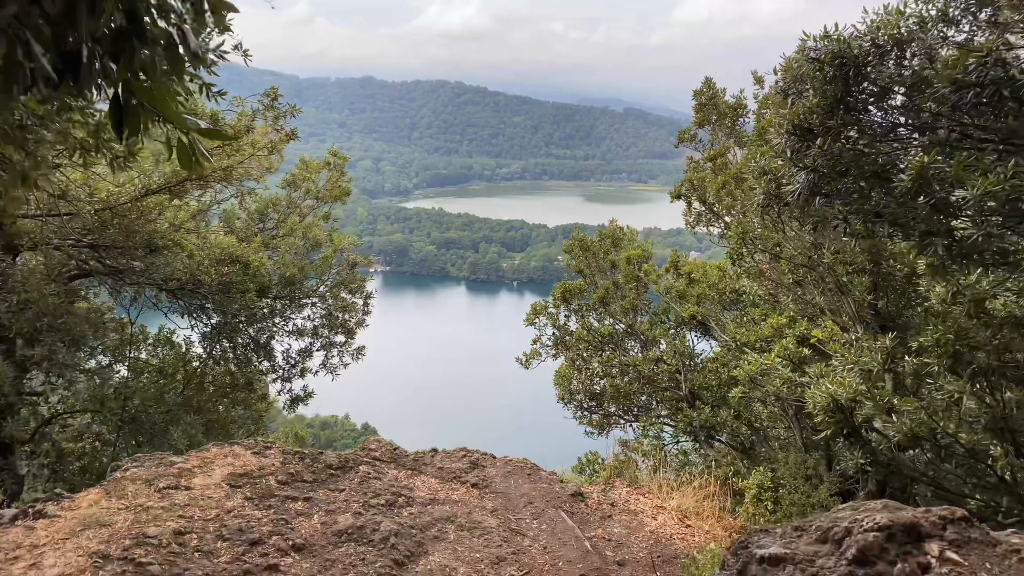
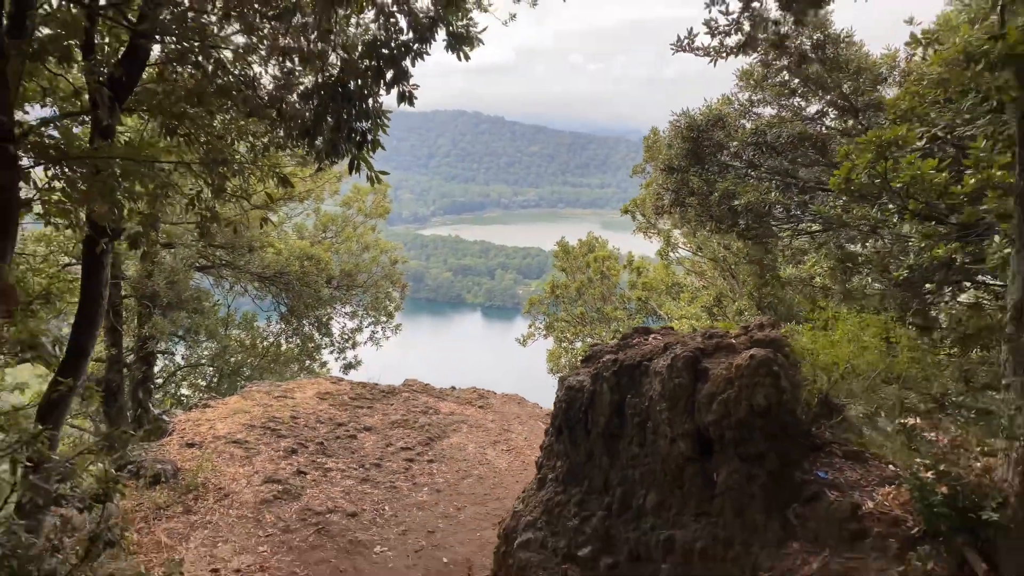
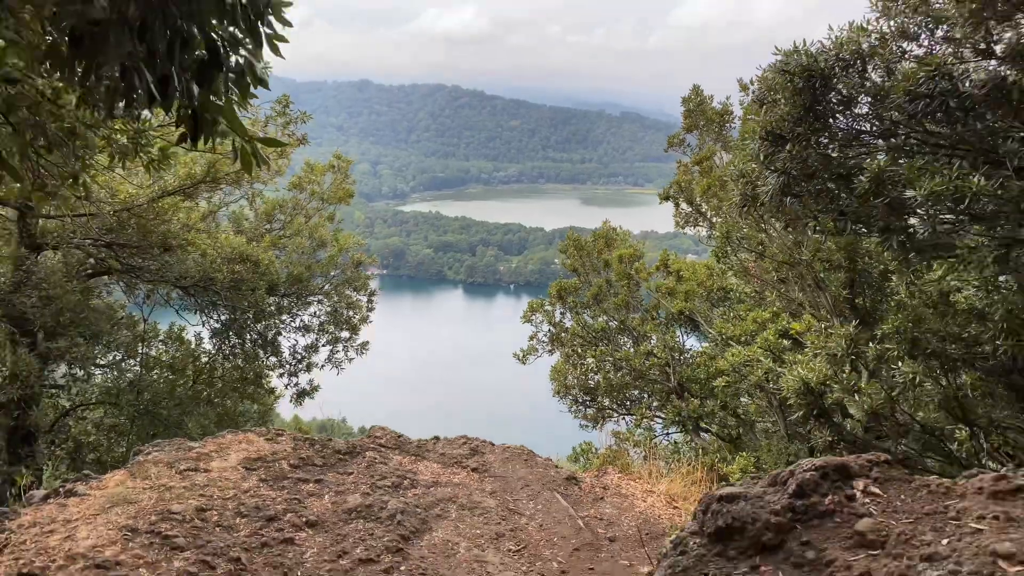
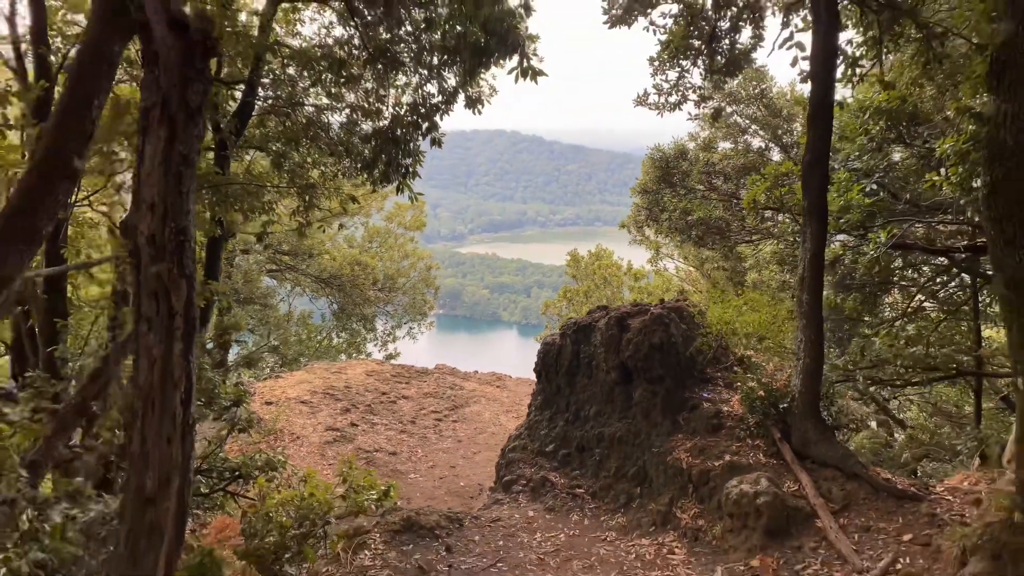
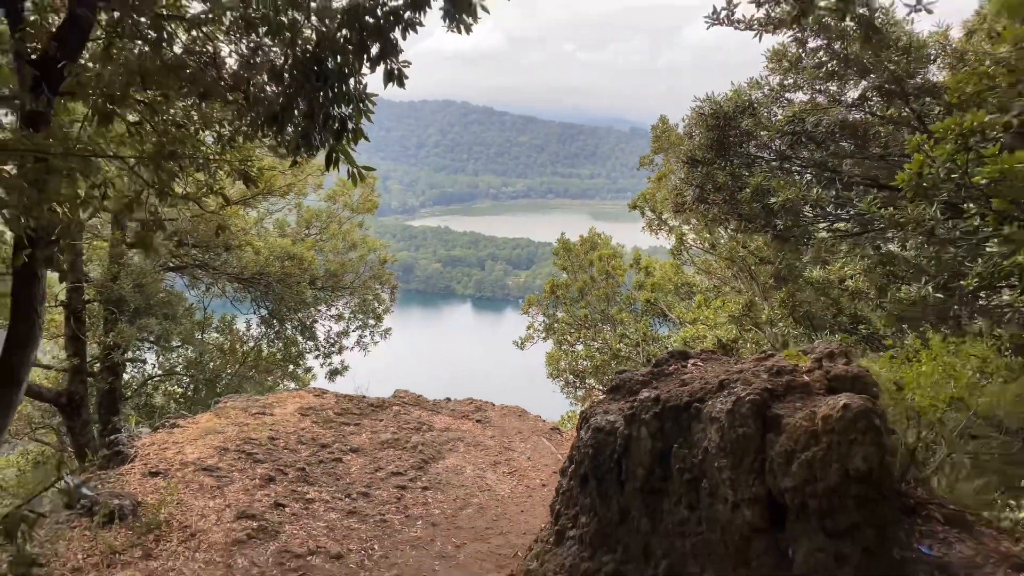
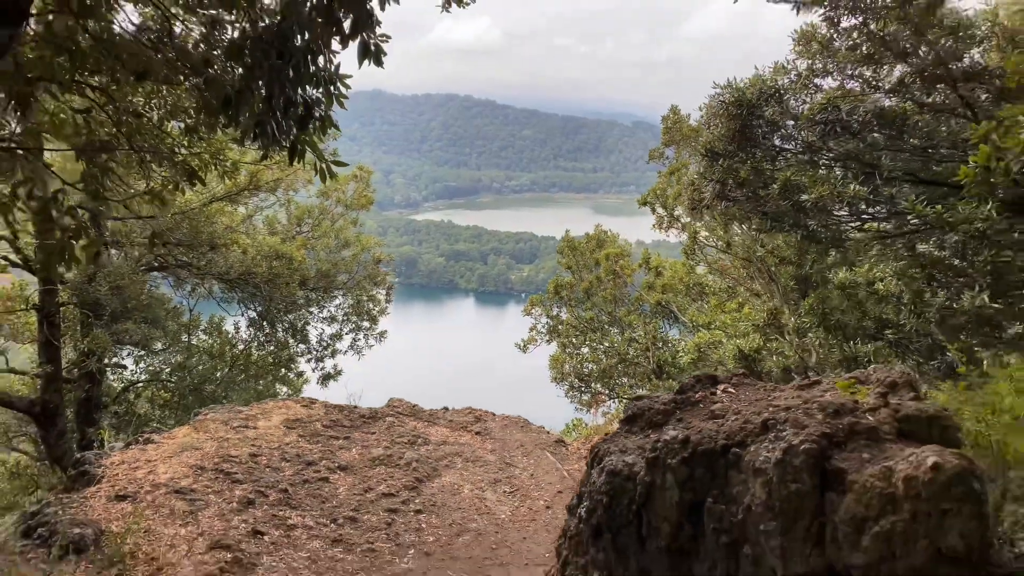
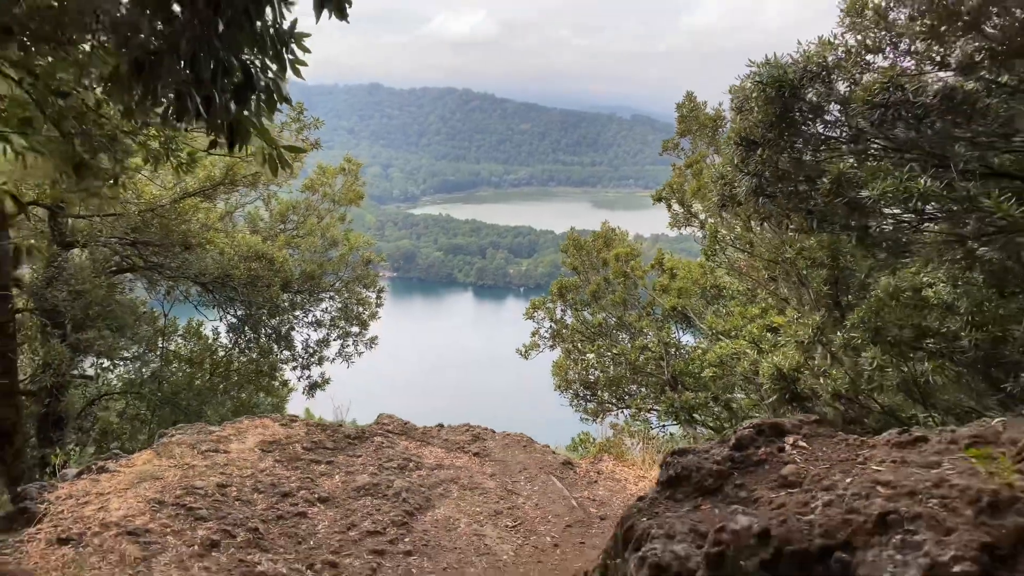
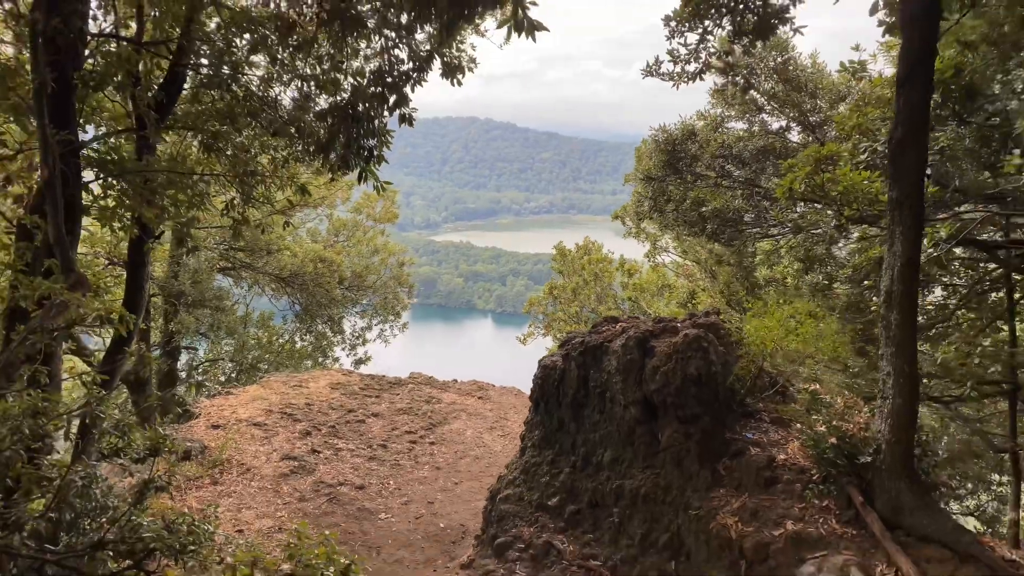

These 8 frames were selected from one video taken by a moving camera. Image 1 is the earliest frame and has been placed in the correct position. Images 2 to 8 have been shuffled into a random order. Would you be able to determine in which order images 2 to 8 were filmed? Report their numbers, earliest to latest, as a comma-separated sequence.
3, 7, 6, 5, 2, 8, 4
